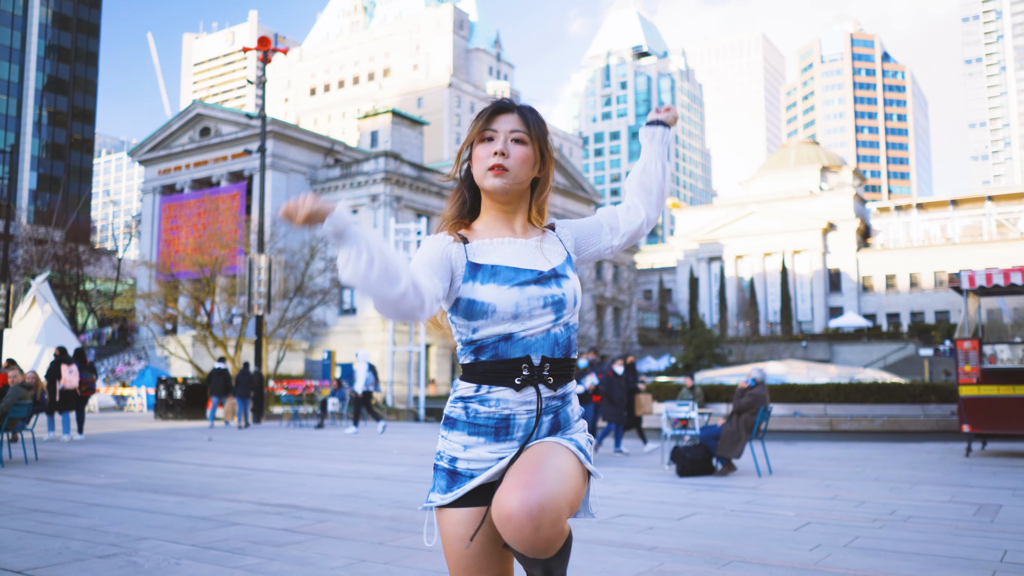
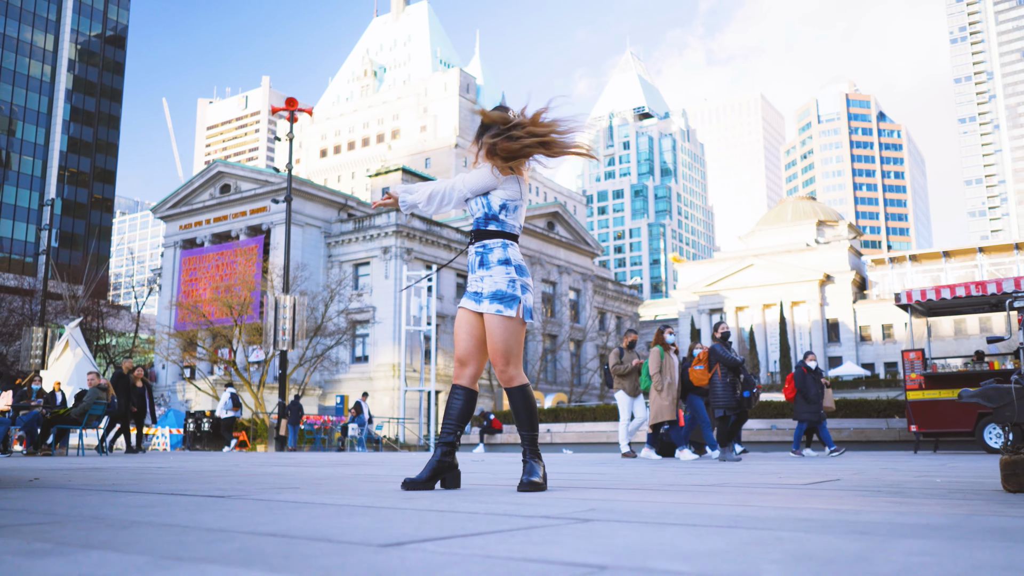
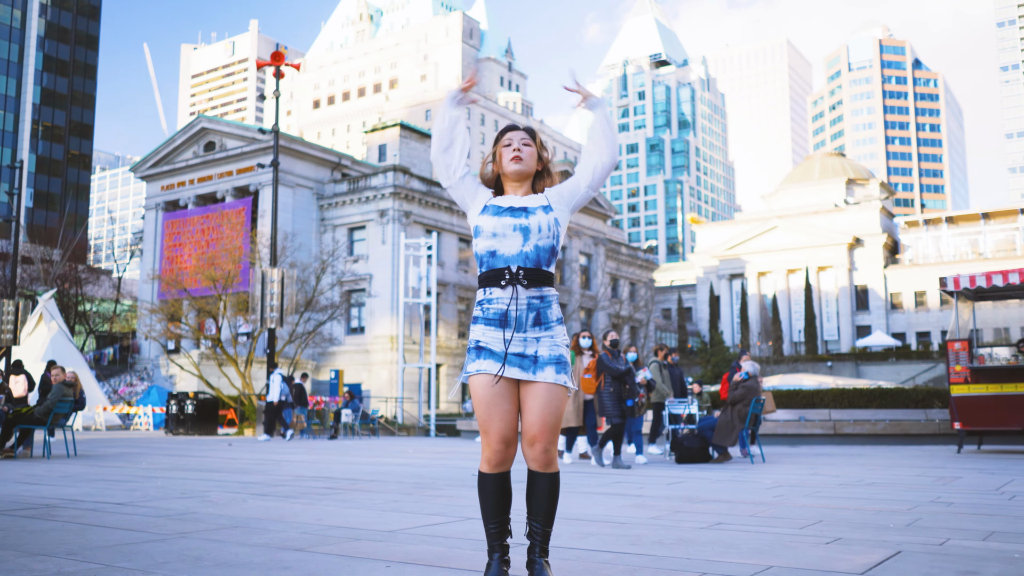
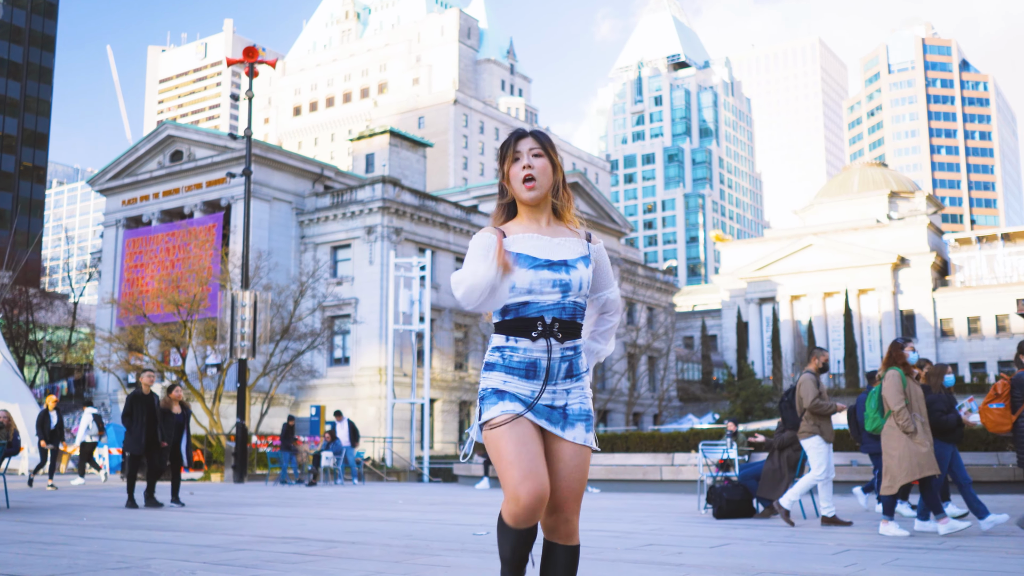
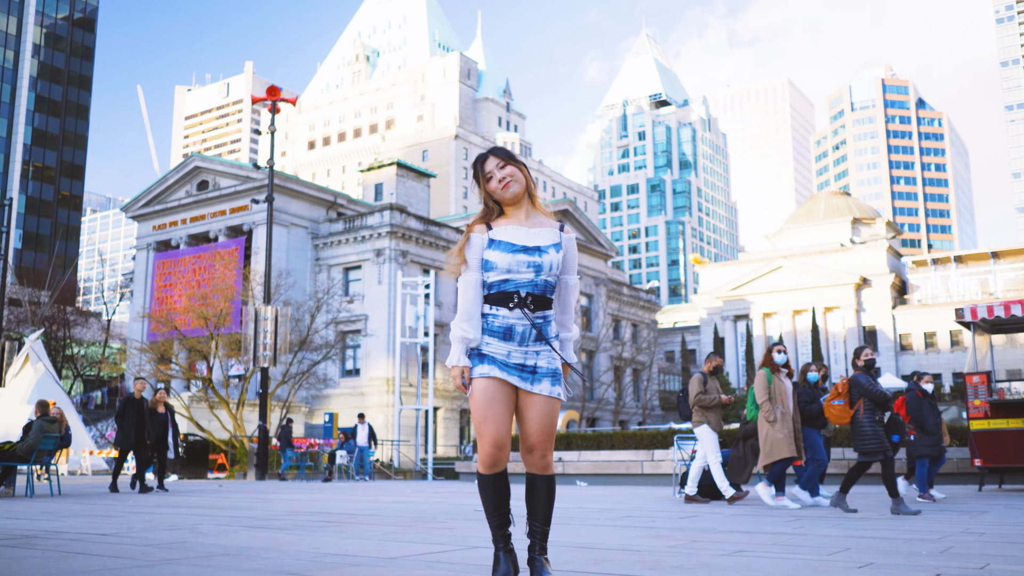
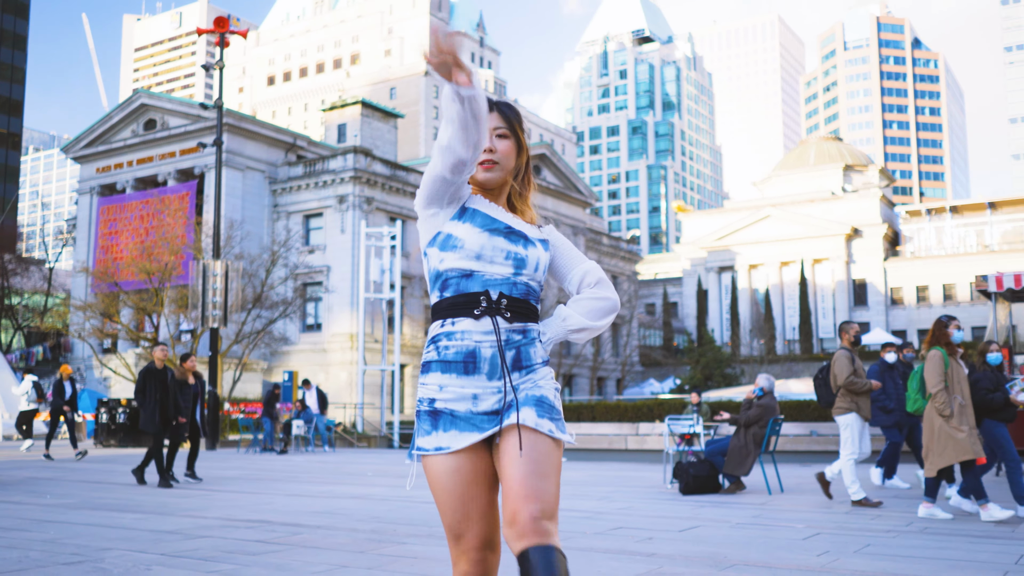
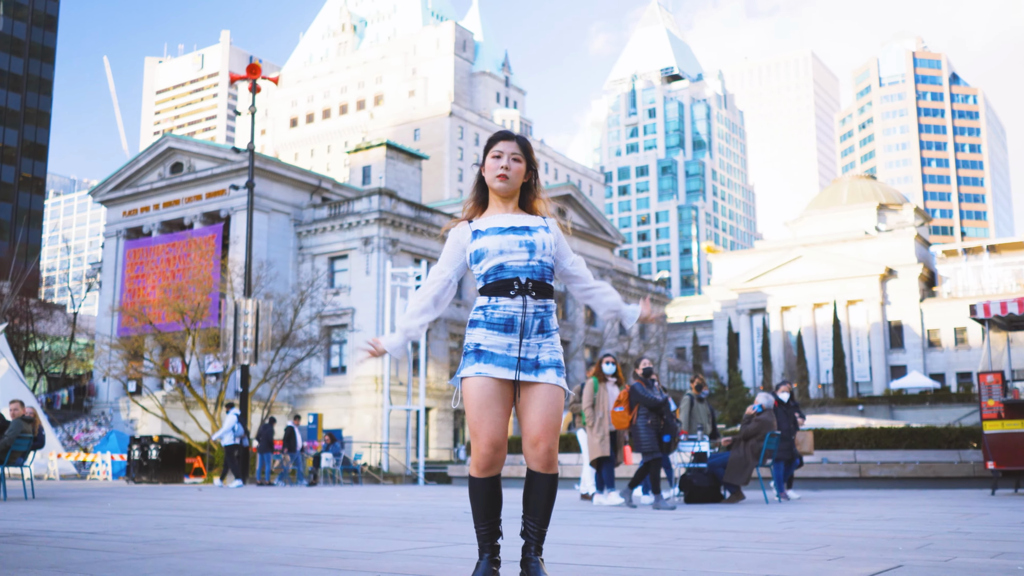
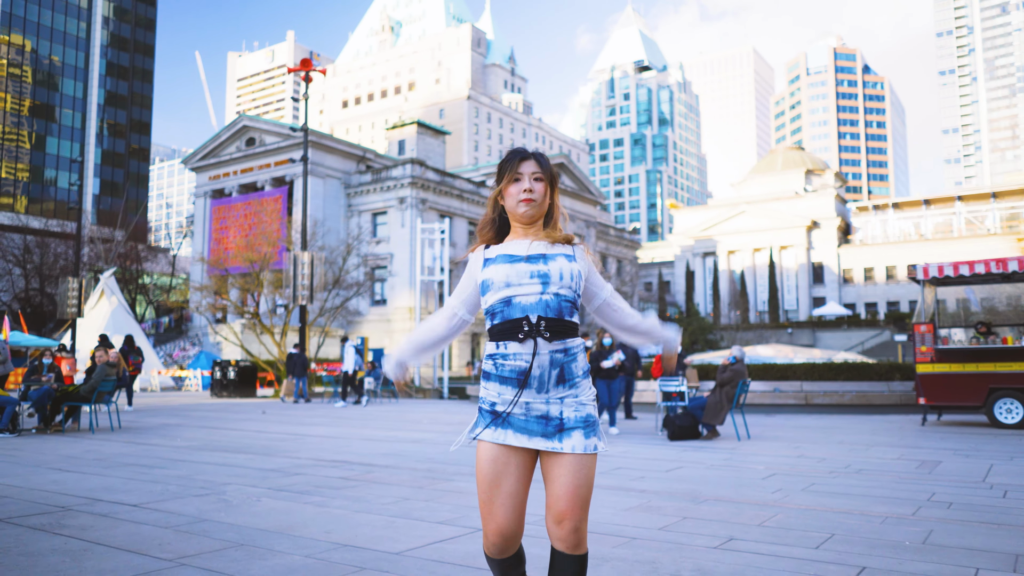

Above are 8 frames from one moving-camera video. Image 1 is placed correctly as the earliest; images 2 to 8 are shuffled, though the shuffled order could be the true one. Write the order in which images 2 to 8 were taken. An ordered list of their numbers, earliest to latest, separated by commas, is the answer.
8, 3, 7, 2, 5, 4, 6
